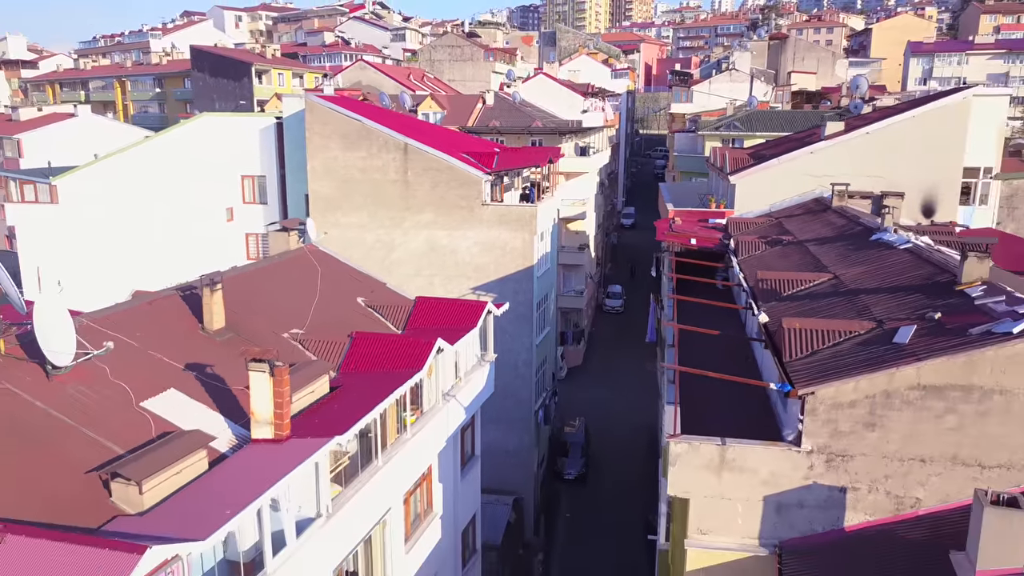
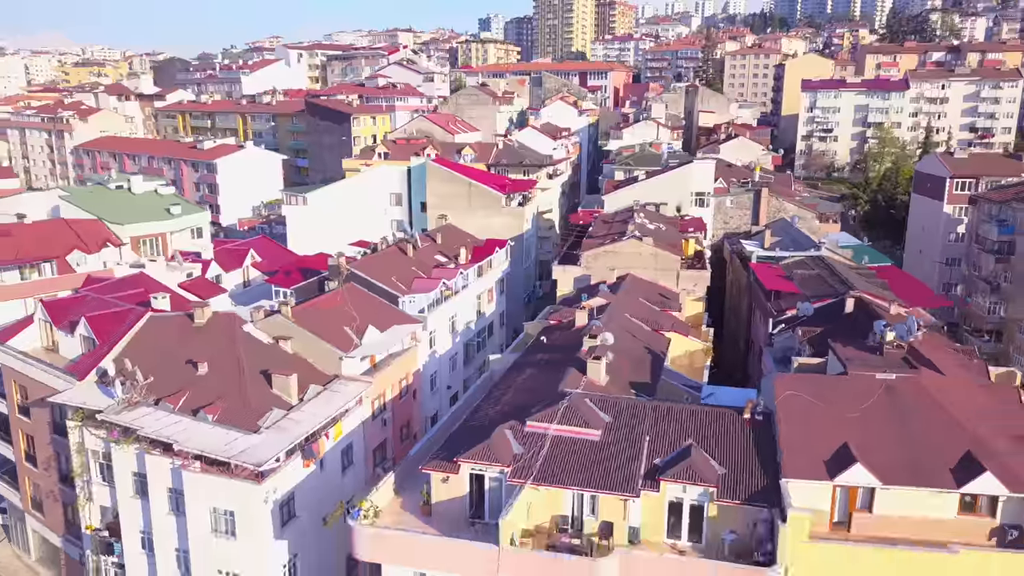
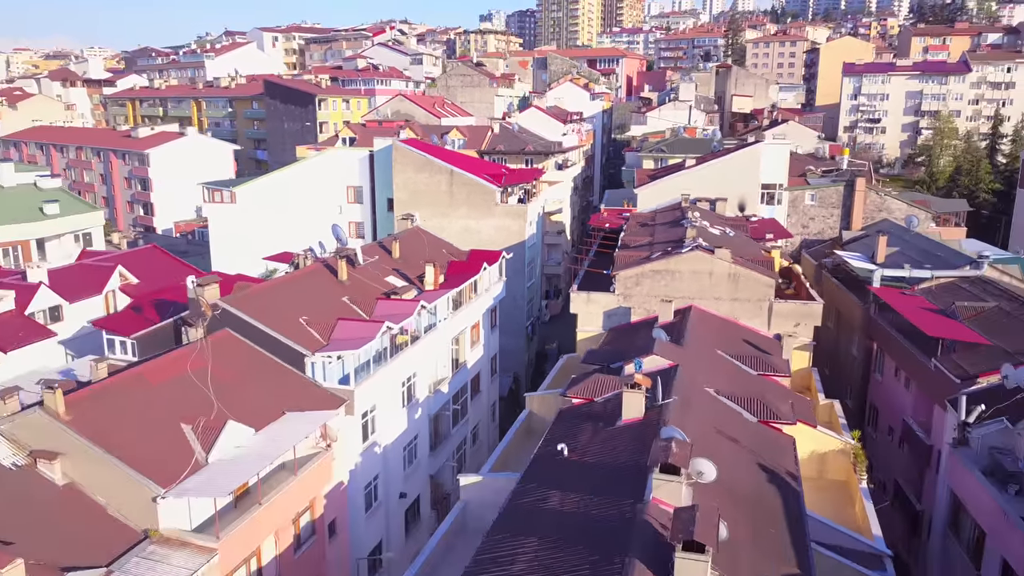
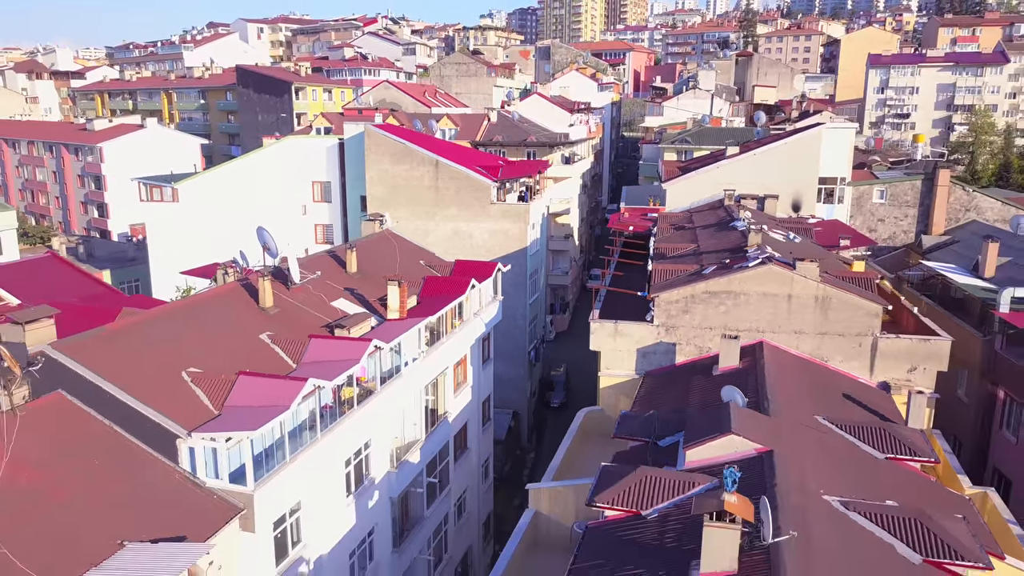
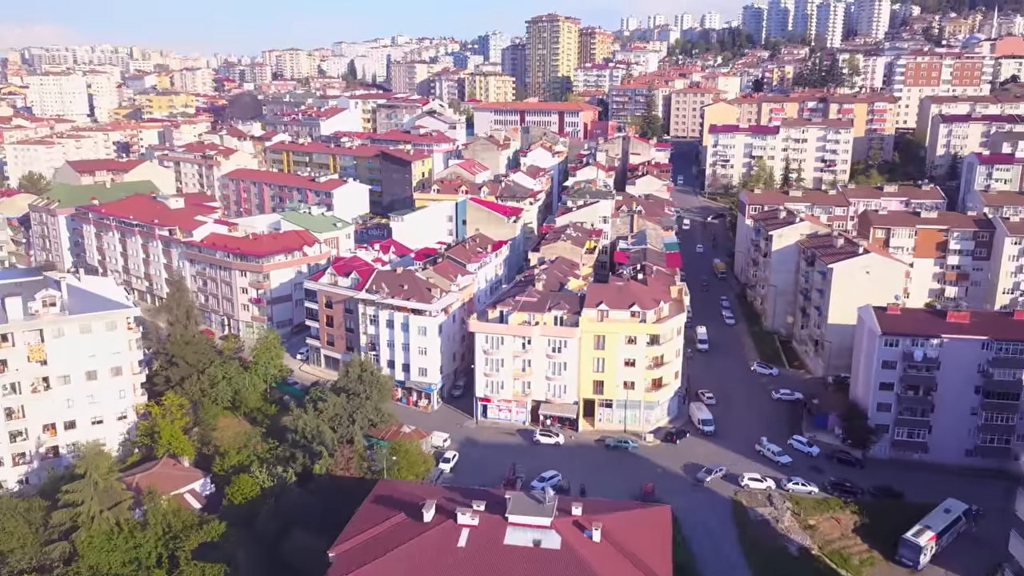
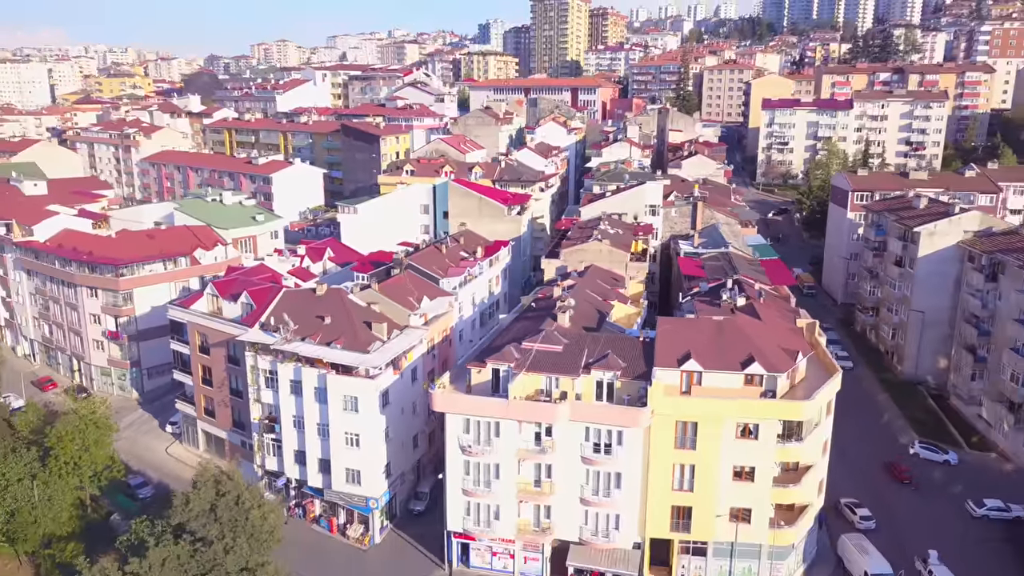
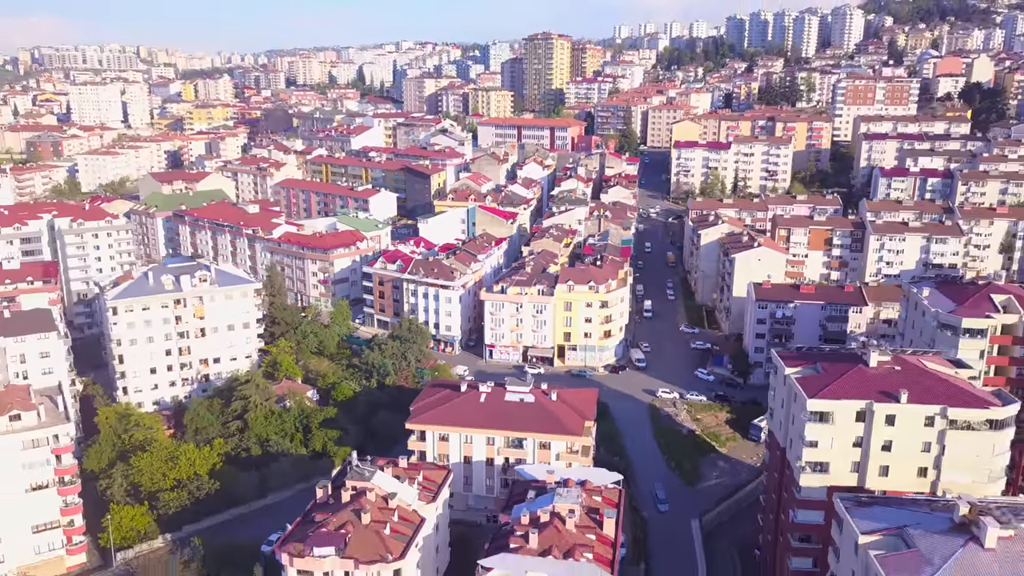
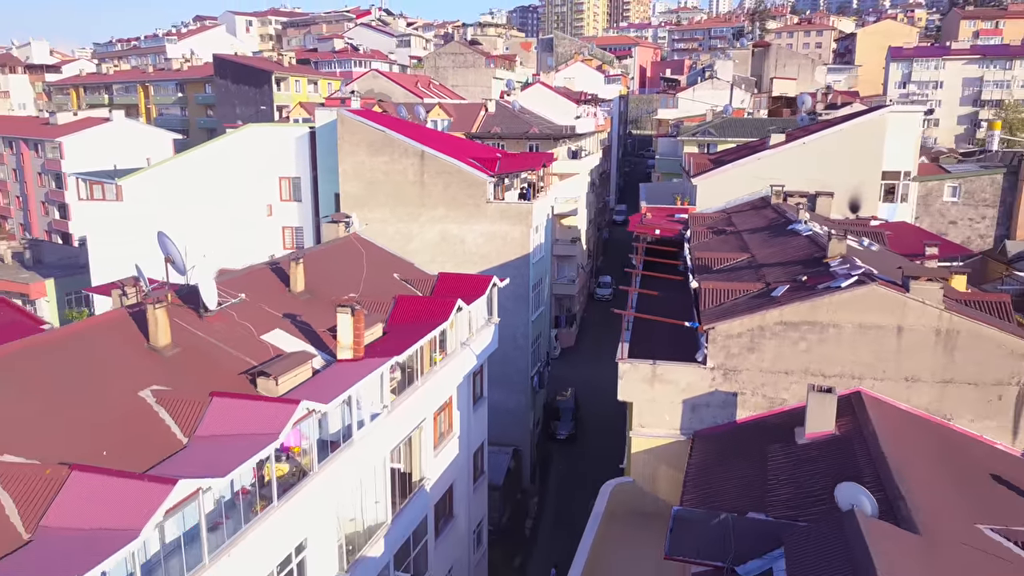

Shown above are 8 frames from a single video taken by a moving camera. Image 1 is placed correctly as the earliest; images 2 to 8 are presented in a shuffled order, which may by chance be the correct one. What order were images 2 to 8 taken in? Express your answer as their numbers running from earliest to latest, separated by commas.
8, 4, 3, 2, 6, 5, 7
